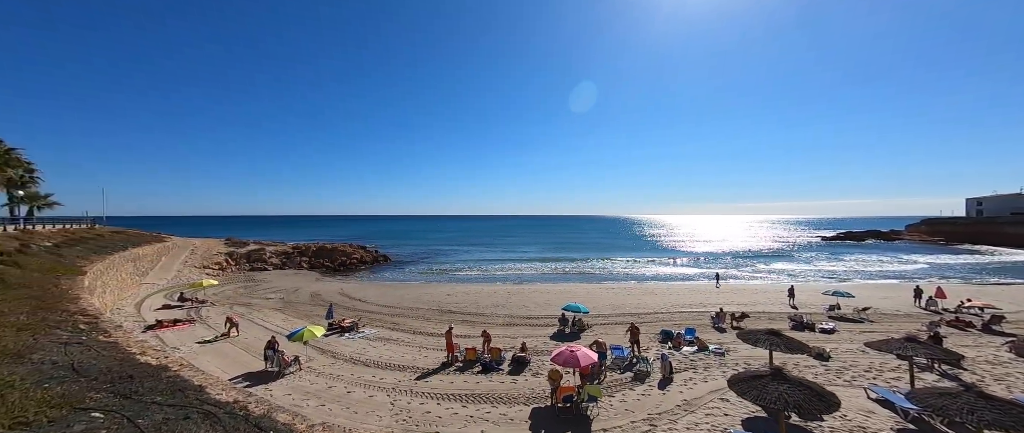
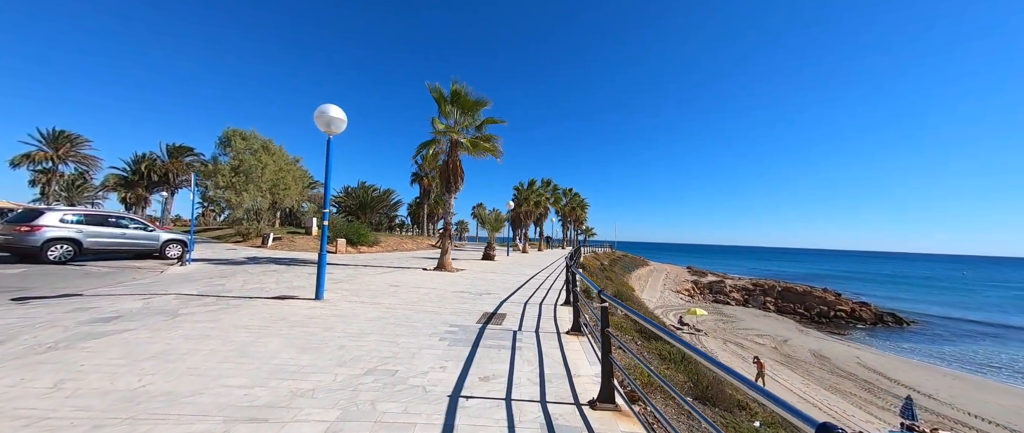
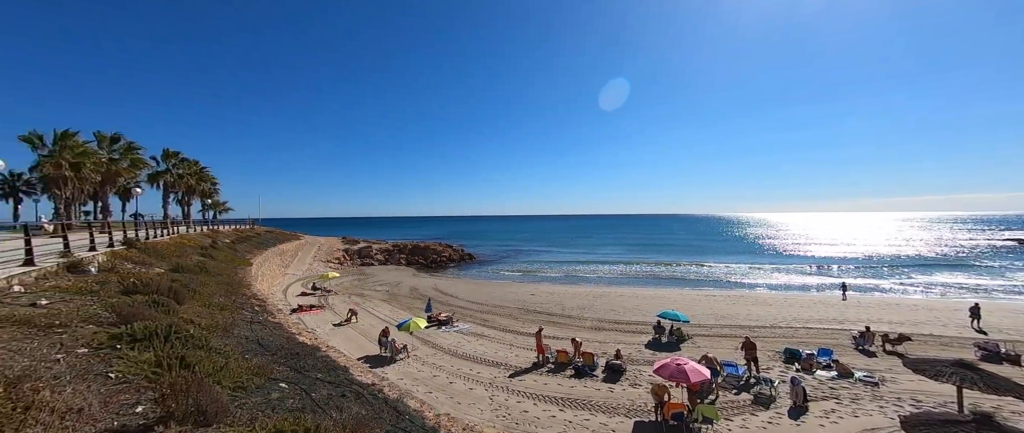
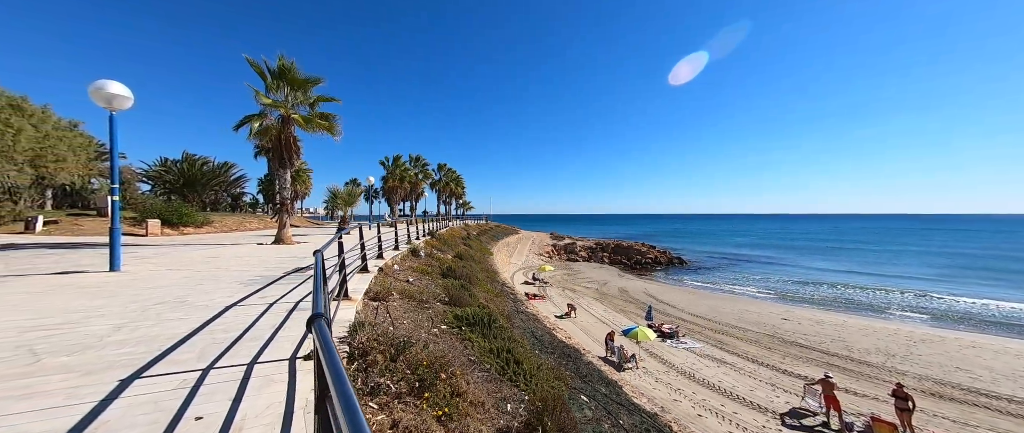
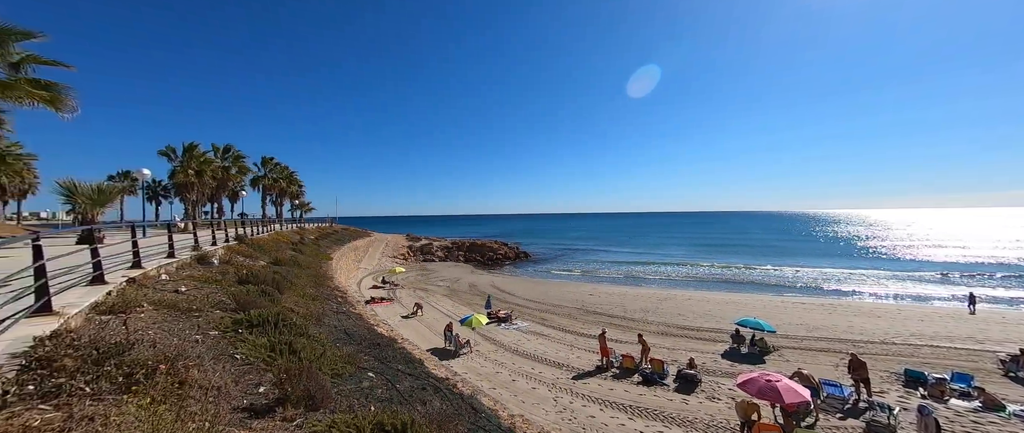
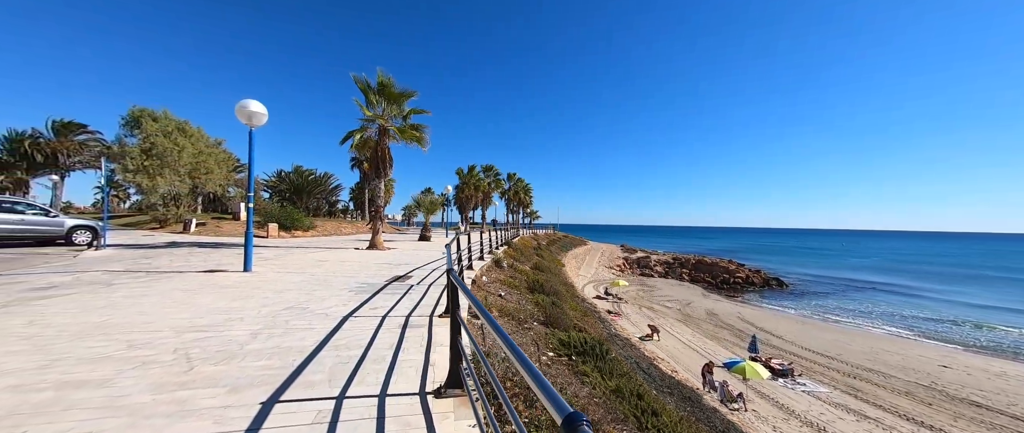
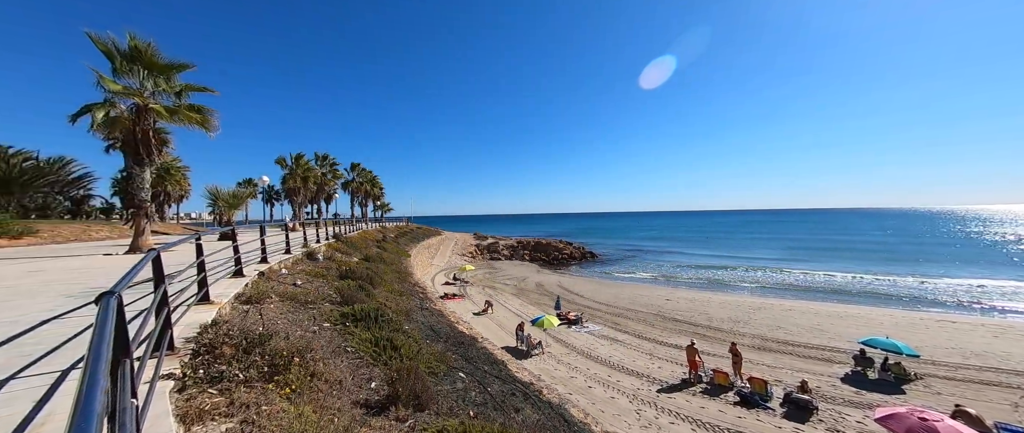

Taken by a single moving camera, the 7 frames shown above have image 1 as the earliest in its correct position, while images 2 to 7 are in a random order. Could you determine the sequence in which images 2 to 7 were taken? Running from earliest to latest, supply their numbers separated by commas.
3, 5, 7, 4, 6, 2
